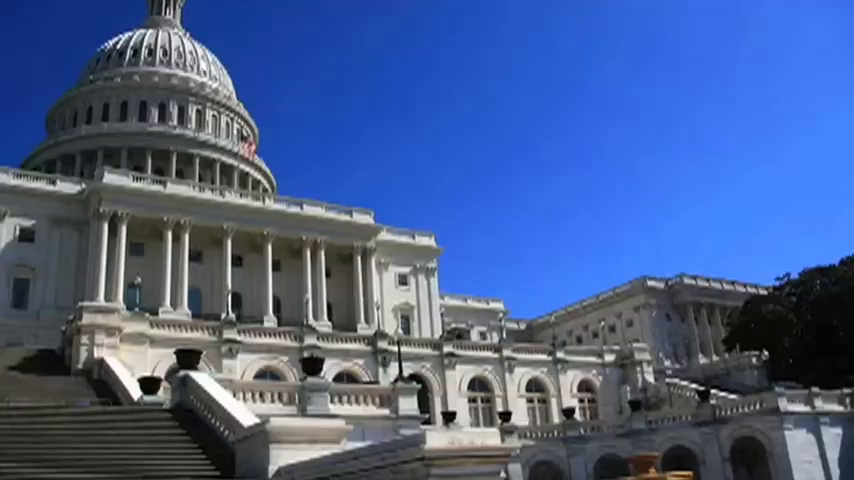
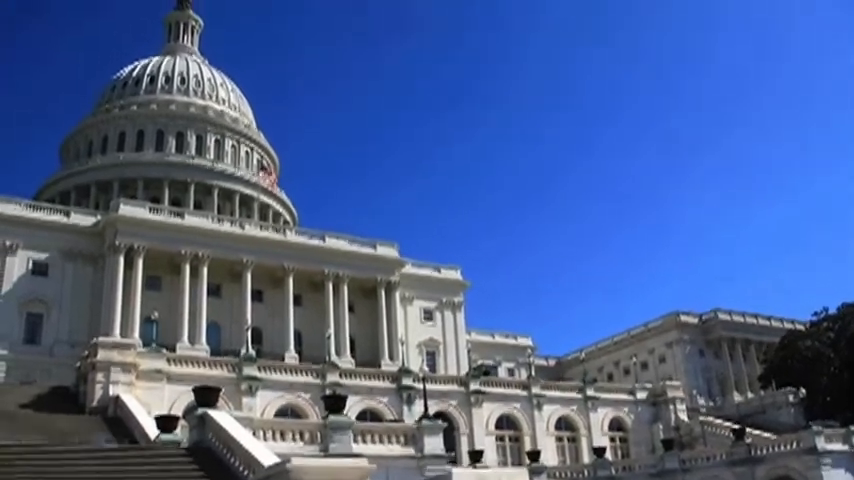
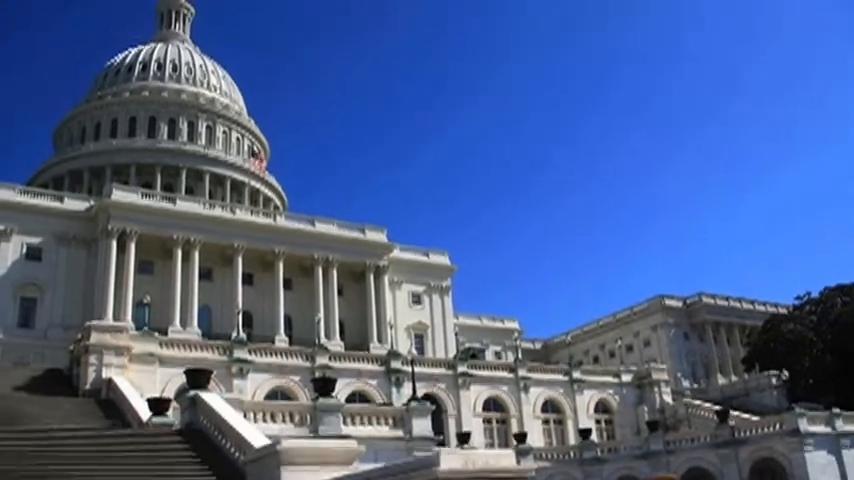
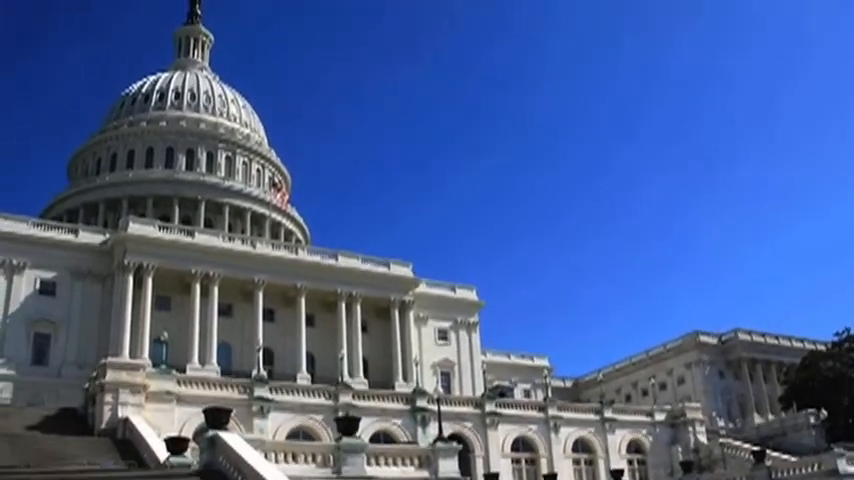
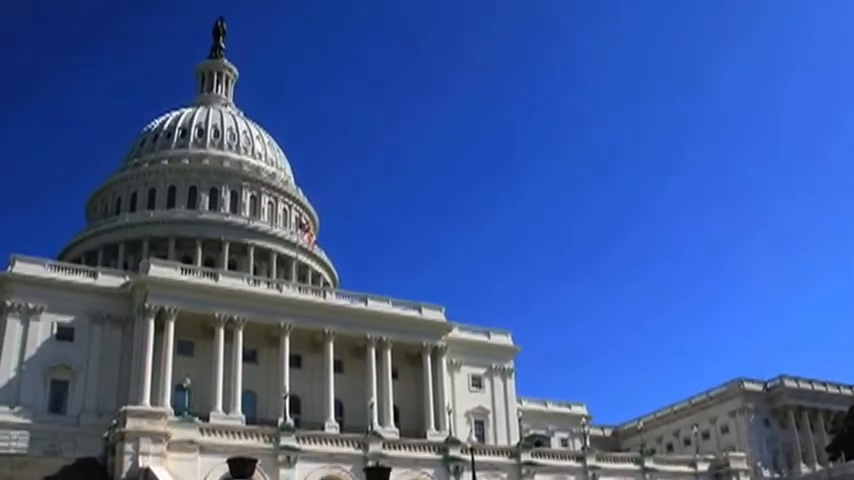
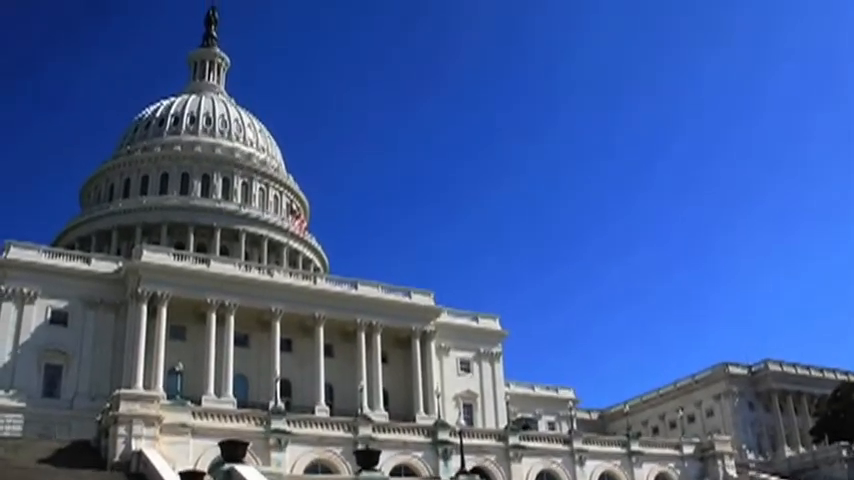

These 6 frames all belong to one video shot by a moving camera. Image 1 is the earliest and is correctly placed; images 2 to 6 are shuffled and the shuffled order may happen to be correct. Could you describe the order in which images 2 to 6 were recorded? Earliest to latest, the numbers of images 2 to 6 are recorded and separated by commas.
3, 2, 4, 6, 5
